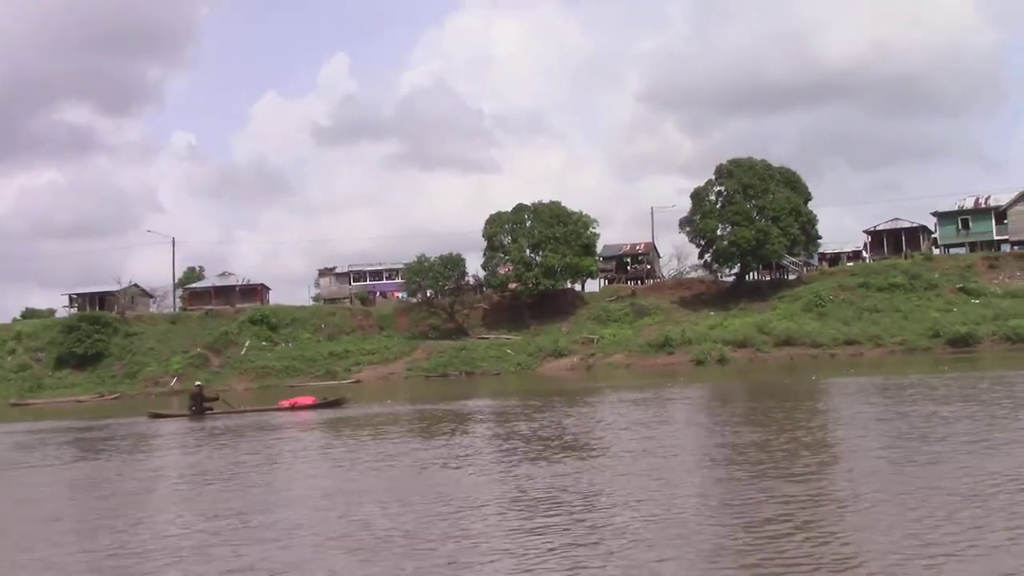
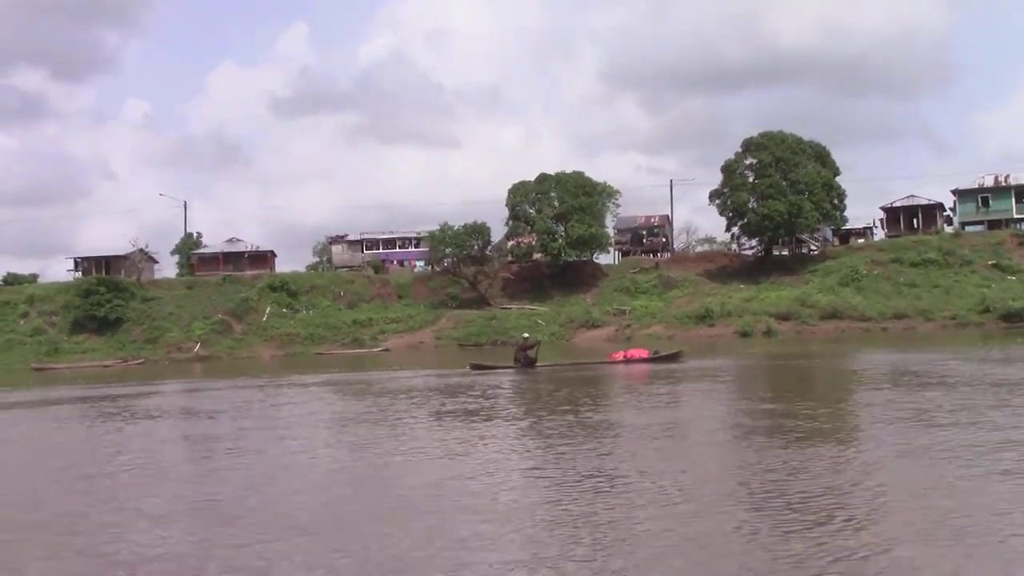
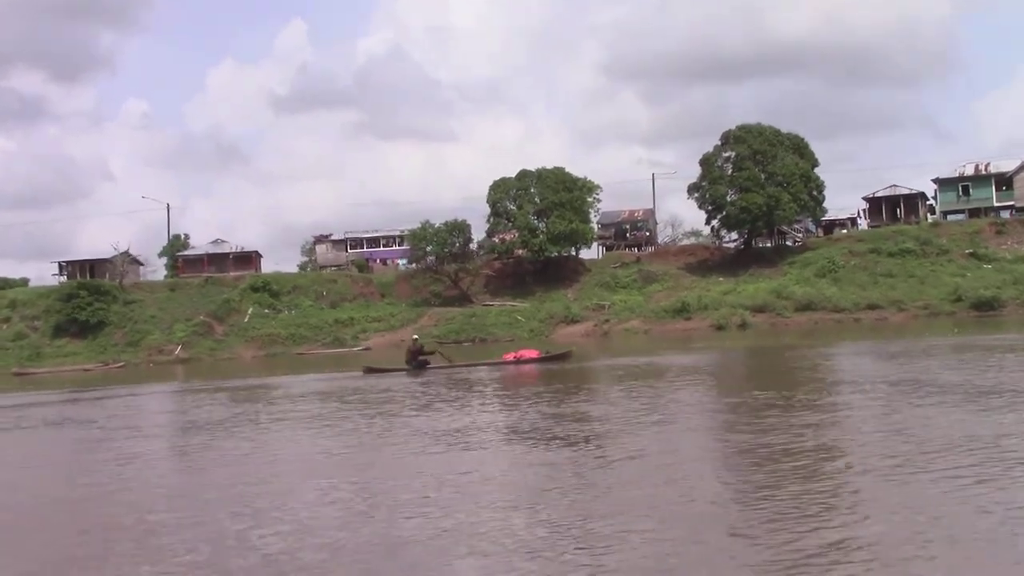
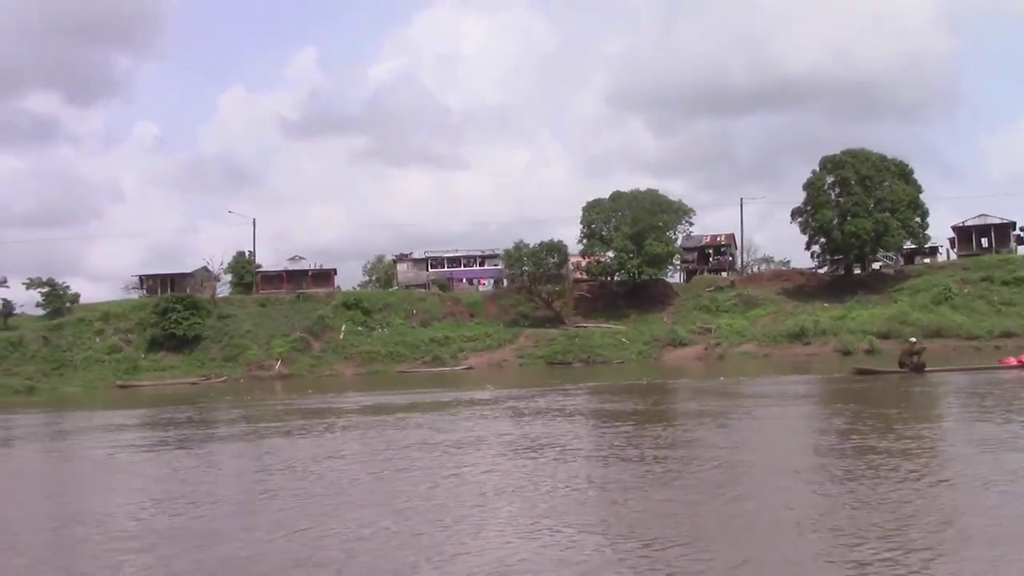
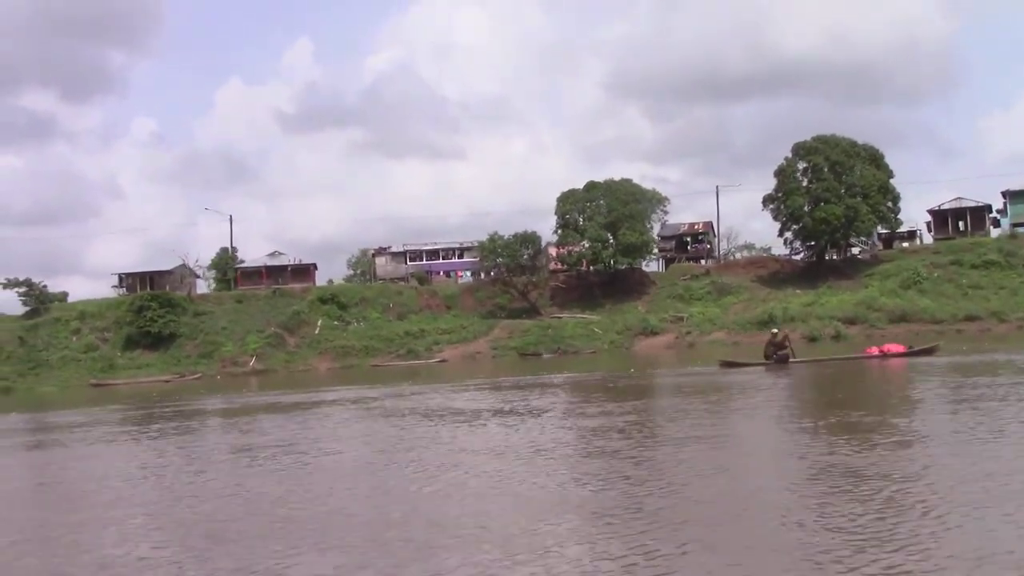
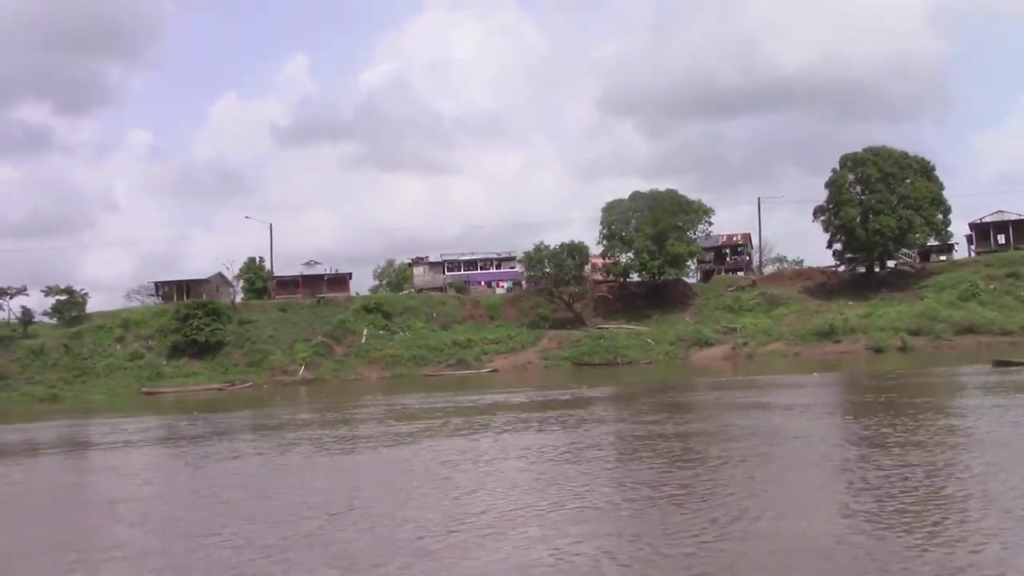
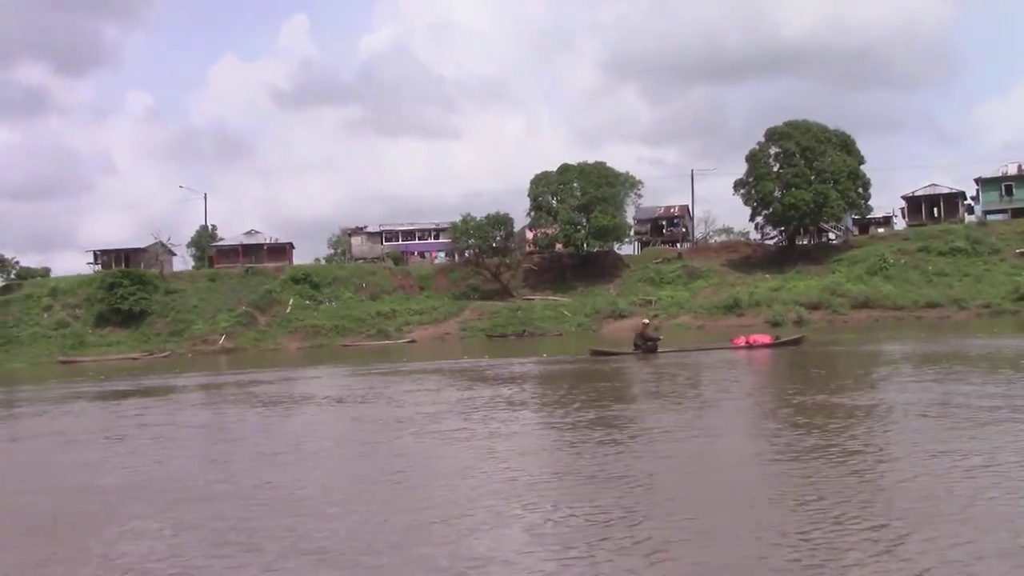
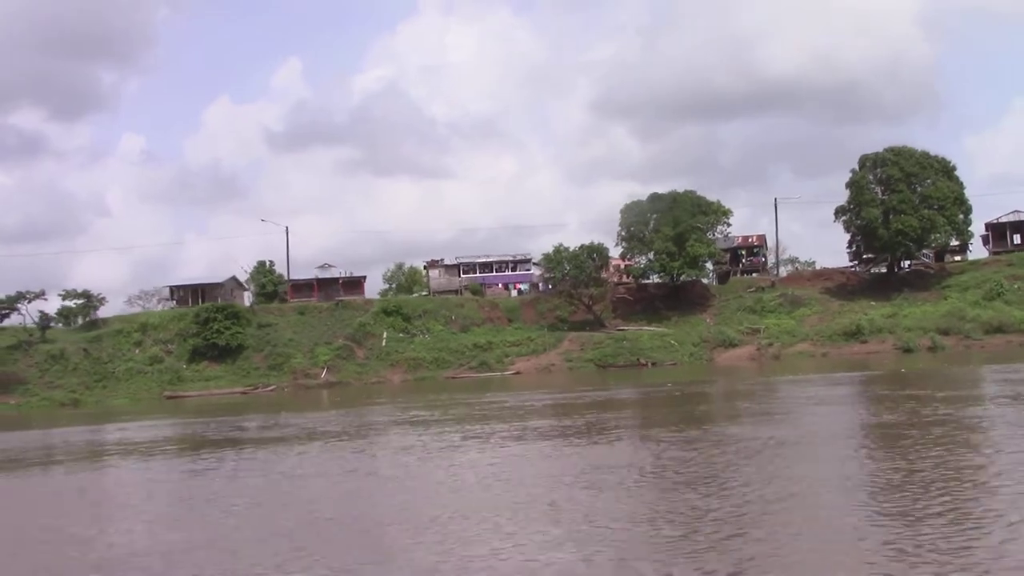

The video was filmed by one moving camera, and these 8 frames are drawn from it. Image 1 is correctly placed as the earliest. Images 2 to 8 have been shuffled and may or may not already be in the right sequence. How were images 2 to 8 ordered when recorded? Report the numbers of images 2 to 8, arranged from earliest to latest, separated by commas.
3, 2, 7, 5, 4, 6, 8
